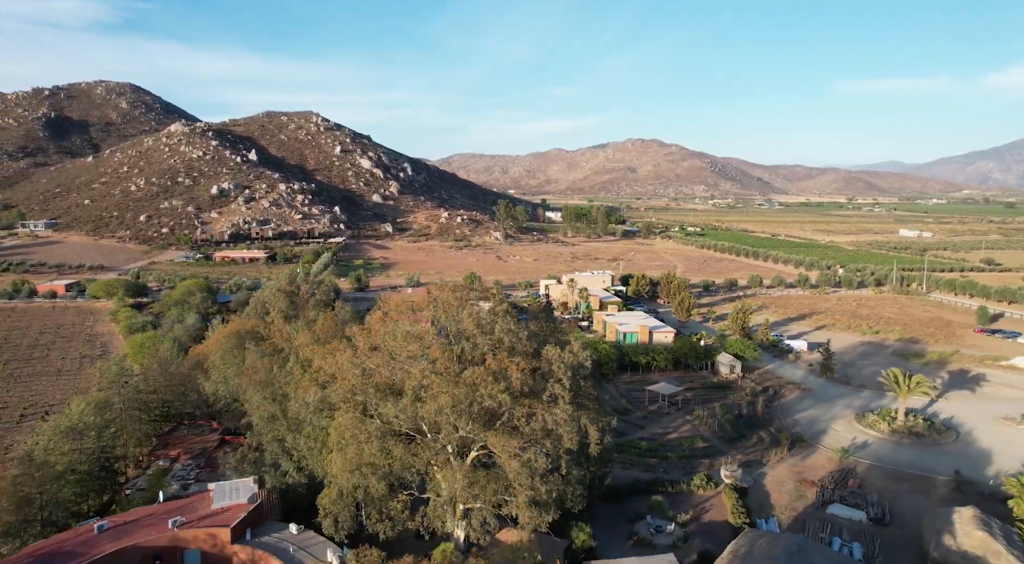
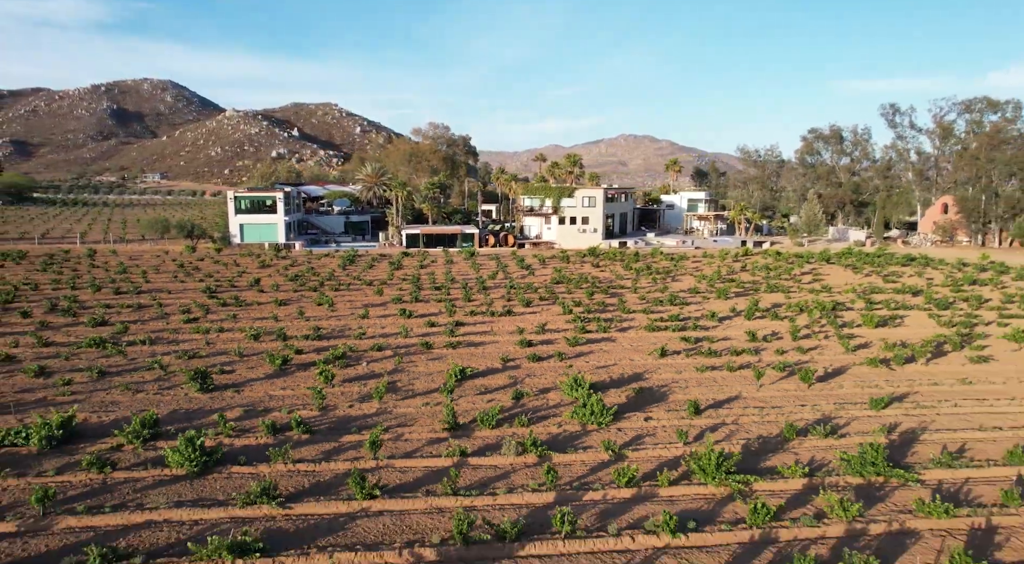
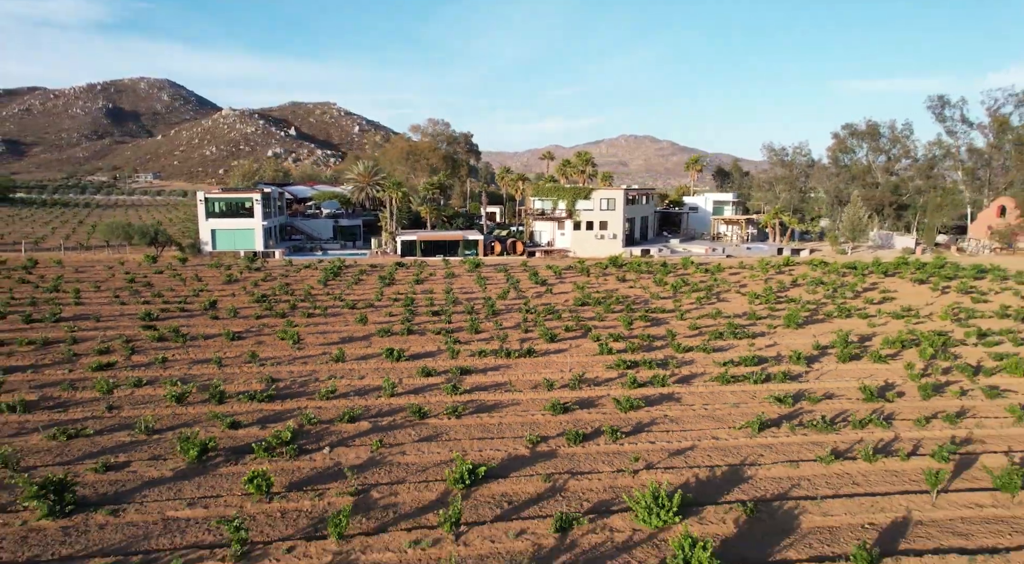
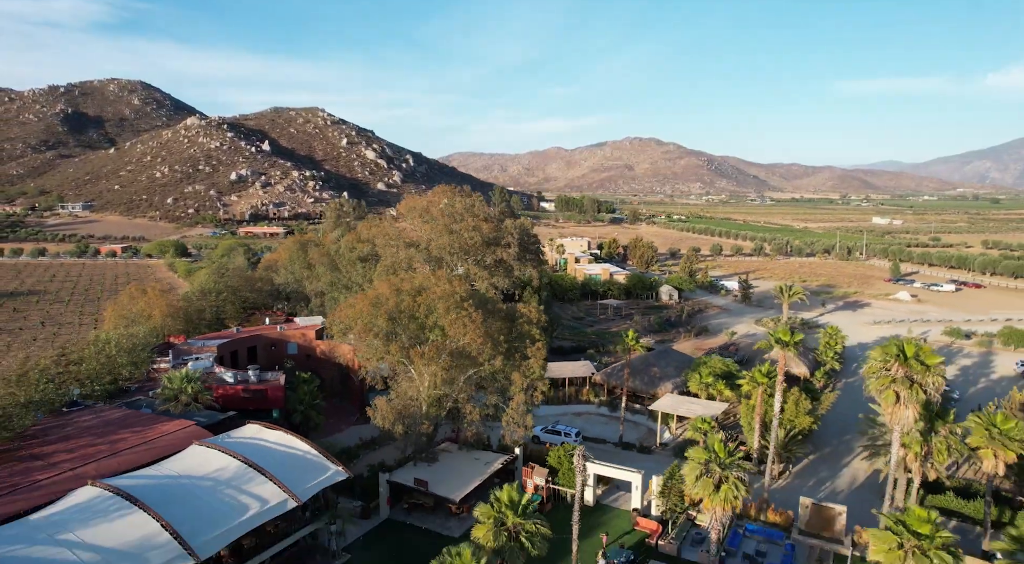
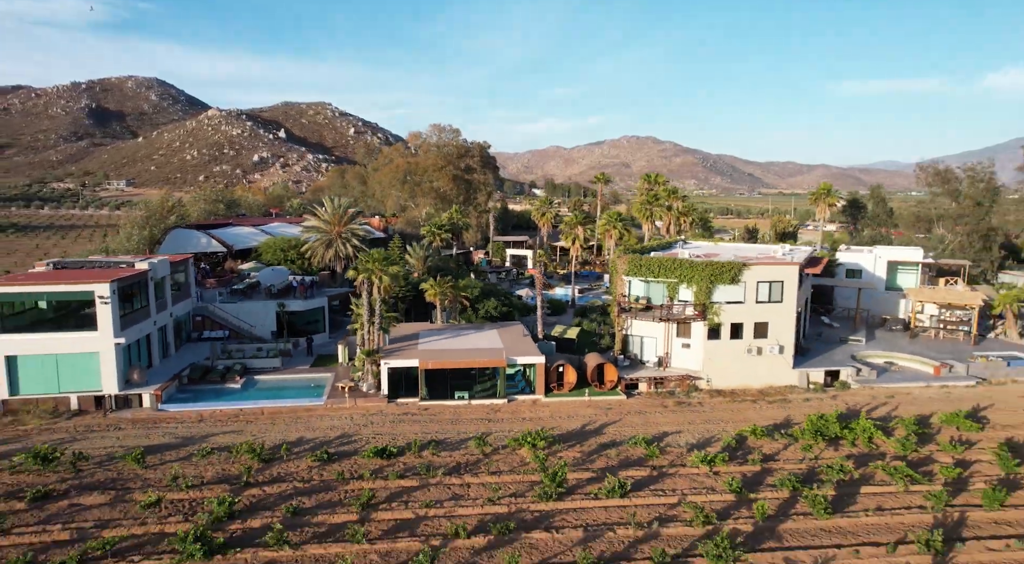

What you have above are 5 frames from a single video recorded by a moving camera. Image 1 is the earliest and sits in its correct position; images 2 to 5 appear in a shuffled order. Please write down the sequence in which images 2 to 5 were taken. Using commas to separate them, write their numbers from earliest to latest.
4, 5, 3, 2
